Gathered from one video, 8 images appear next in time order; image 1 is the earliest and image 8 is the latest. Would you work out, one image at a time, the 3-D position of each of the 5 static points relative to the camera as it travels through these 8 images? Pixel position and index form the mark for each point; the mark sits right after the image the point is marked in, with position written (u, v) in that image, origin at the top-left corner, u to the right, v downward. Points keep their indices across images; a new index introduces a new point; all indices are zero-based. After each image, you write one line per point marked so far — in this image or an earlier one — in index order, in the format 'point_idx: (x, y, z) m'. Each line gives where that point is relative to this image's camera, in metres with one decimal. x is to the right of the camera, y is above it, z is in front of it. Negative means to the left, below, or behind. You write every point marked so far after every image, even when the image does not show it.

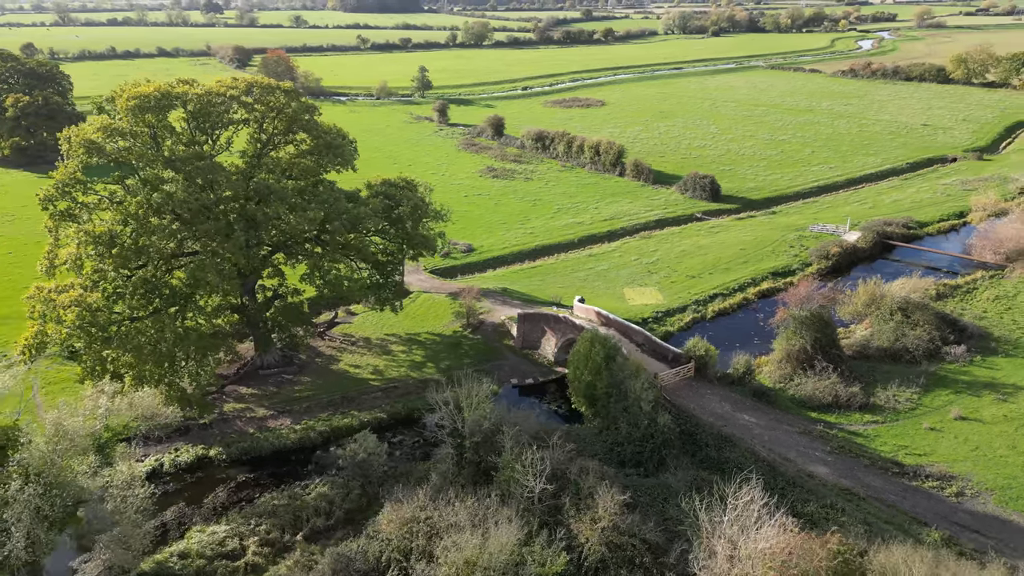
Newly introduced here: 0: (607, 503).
0: (+2.6, -5.7, +19.3) m
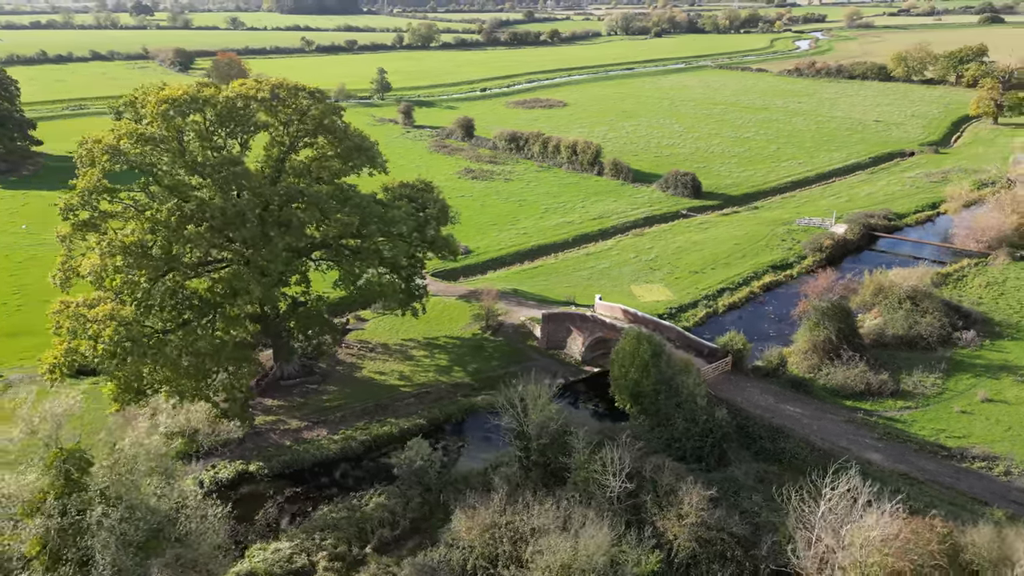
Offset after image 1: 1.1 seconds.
0: (+4.8, -5.6, +19.3) m
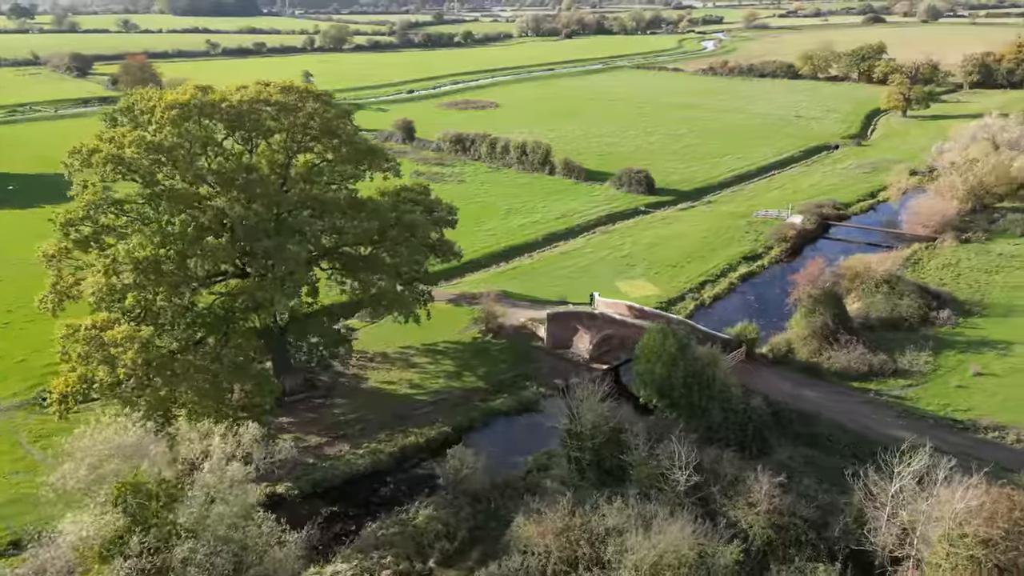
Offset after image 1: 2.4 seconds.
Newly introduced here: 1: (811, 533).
0: (+6.8, -5.3, +19.7) m
1: (+7.8, -6.4, +19.2) m
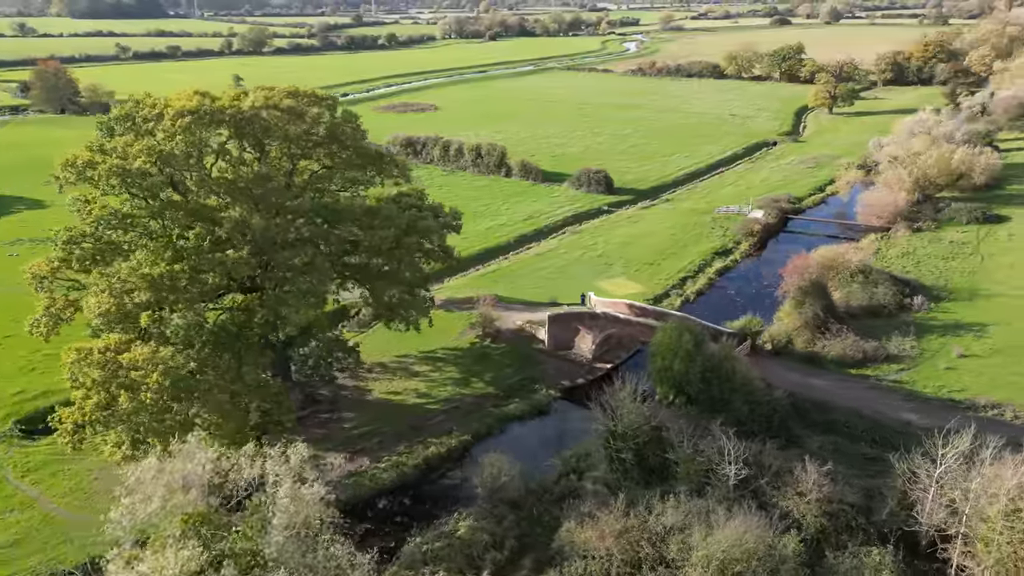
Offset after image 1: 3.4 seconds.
0: (+8.2, -5.2, +20.2) m
1: (+9.4, -6.2, +19.8) m
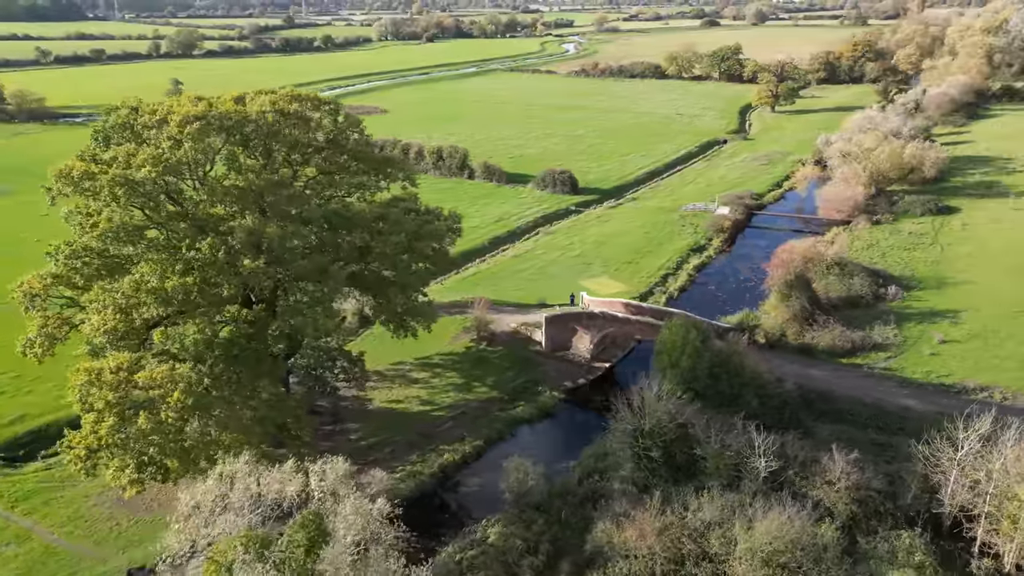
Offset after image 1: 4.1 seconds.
0: (+9.2, -5.0, +20.7) m
1: (+10.4, -6.0, +20.4) m
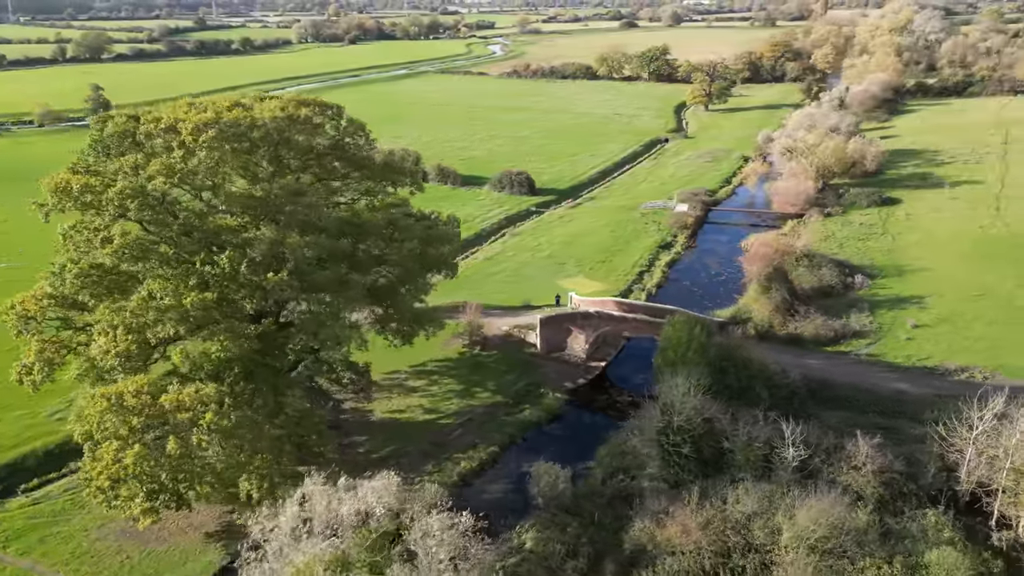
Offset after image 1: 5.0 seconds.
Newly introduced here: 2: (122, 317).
0: (+10.3, -4.7, +21.5) m
1: (+11.5, -5.7, +21.3) m
2: (-10.4, -0.8, +19.6) m
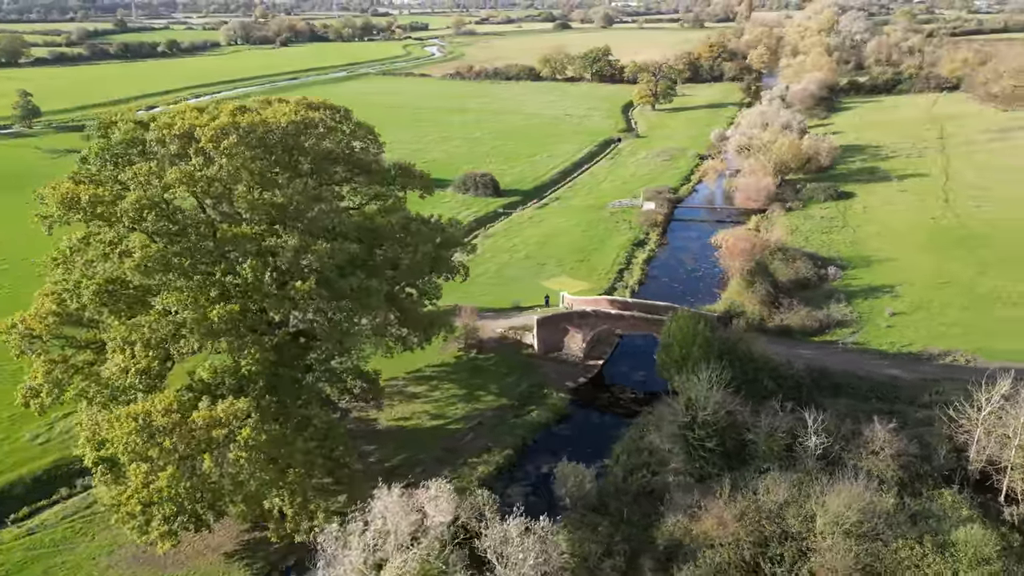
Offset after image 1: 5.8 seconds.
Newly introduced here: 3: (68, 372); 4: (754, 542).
0: (+11.1, -4.4, +22.3) m
1: (+12.4, -5.3, +22.1) m
2: (-9.4, -1.1, +18.7) m
3: (-11.8, -2.2, +19.6) m
4: (+6.5, -6.9, +19.8) m
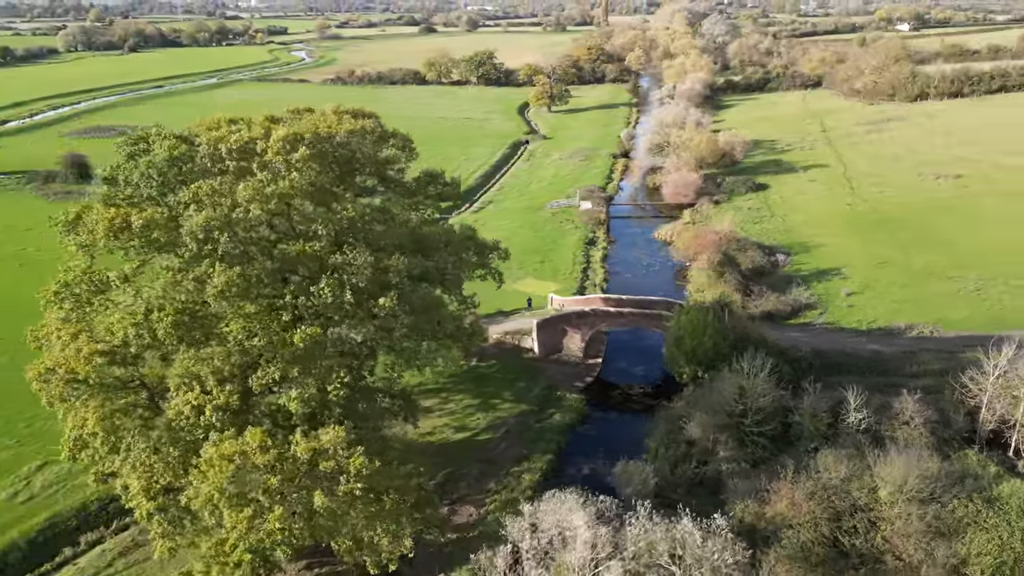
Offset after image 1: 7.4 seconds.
0: (+12.9, -3.9, +24.0) m
1: (+14.3, -4.7, +24.1) m
2: (-6.9, -1.8, +17.1) m
3: (-9.3, -3.0, +17.5) m
4: (+9.0, -6.5, +20.8) m
